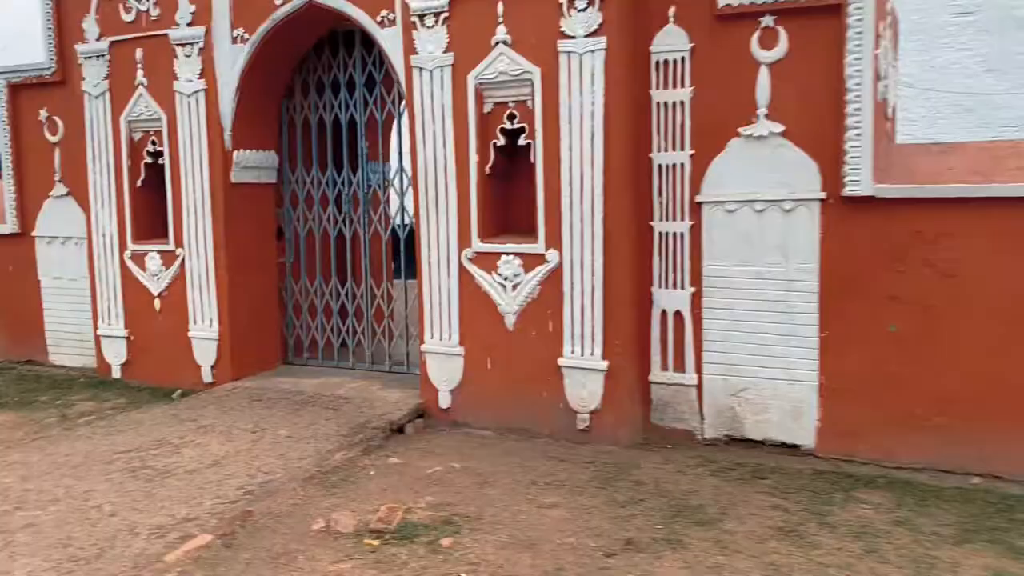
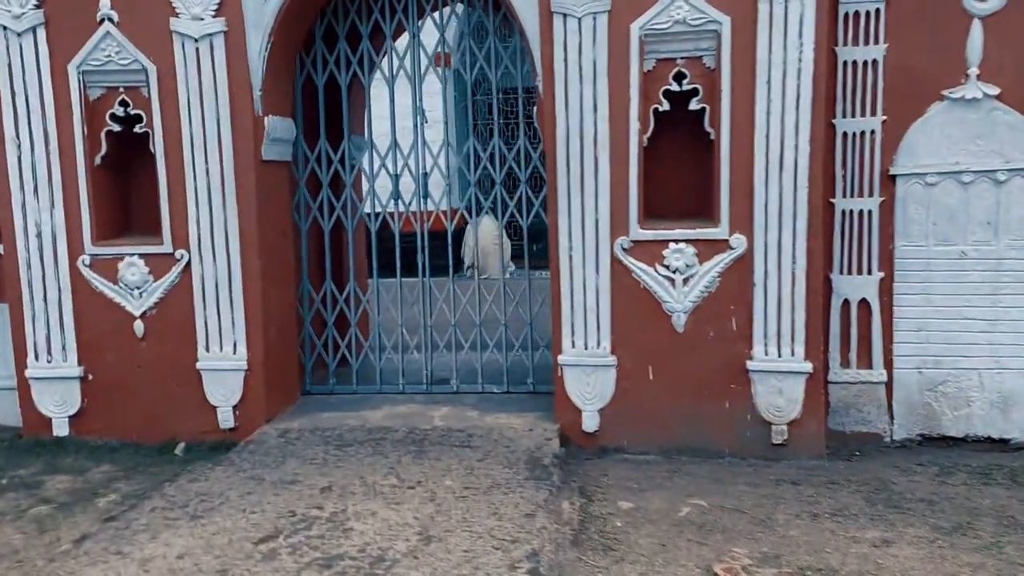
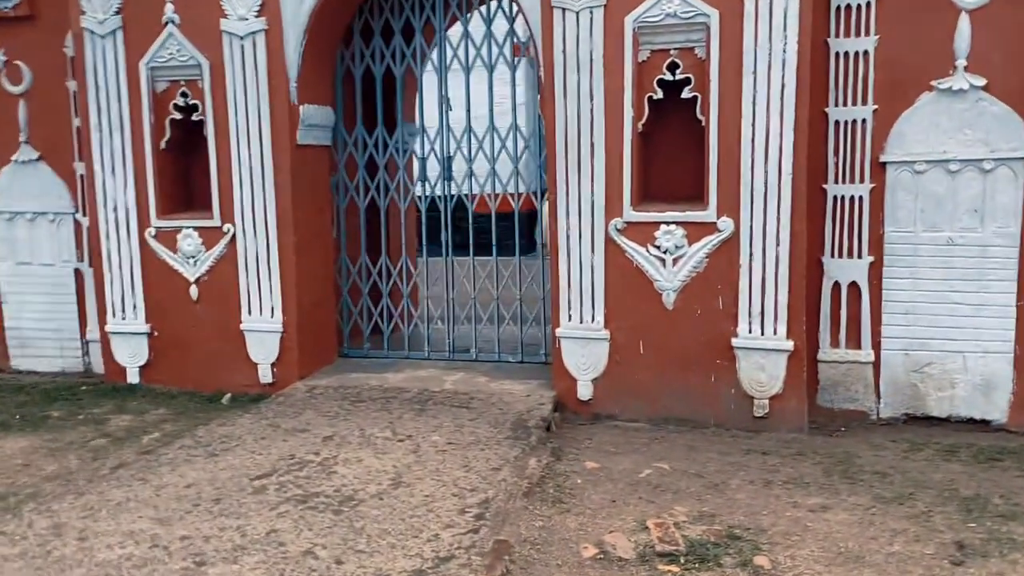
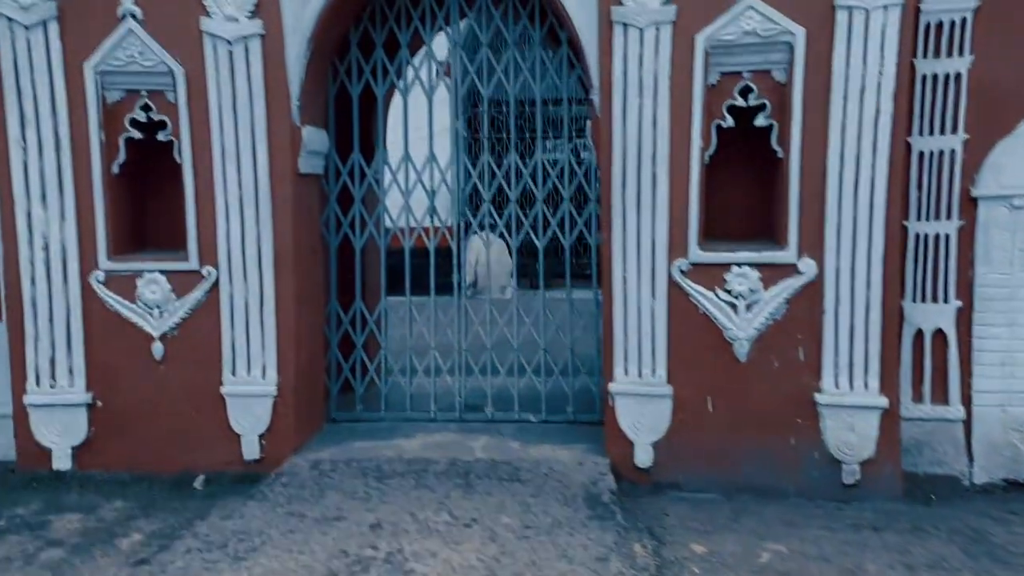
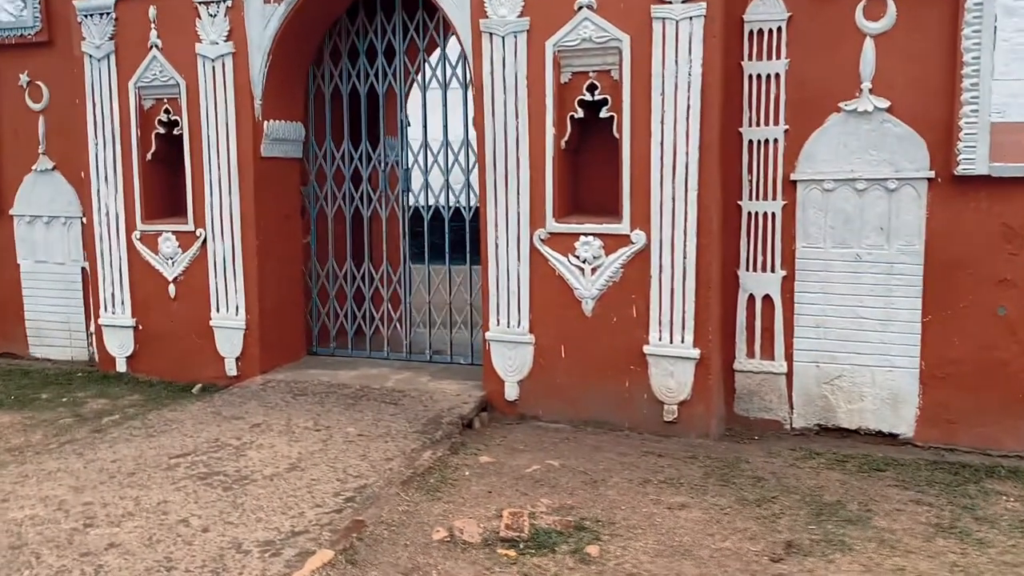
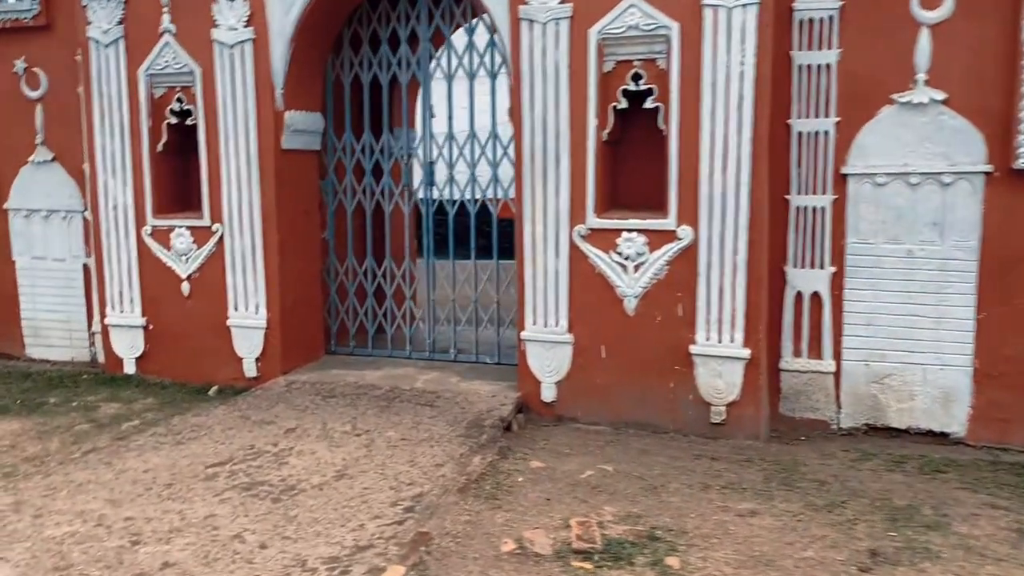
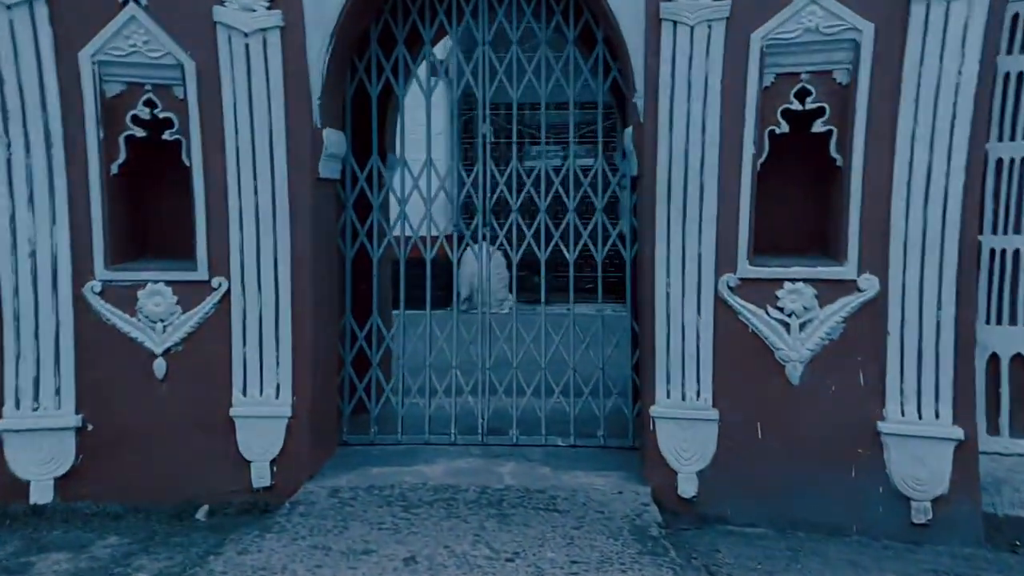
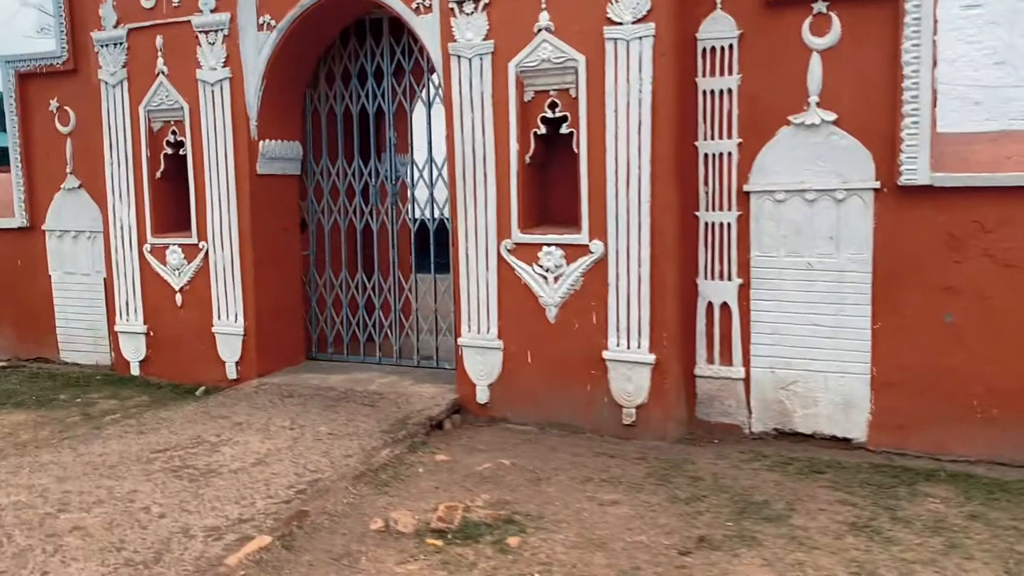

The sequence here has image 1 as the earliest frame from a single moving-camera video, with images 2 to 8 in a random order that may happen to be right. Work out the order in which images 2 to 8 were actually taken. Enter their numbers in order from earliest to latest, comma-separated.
8, 5, 6, 3, 2, 4, 7
